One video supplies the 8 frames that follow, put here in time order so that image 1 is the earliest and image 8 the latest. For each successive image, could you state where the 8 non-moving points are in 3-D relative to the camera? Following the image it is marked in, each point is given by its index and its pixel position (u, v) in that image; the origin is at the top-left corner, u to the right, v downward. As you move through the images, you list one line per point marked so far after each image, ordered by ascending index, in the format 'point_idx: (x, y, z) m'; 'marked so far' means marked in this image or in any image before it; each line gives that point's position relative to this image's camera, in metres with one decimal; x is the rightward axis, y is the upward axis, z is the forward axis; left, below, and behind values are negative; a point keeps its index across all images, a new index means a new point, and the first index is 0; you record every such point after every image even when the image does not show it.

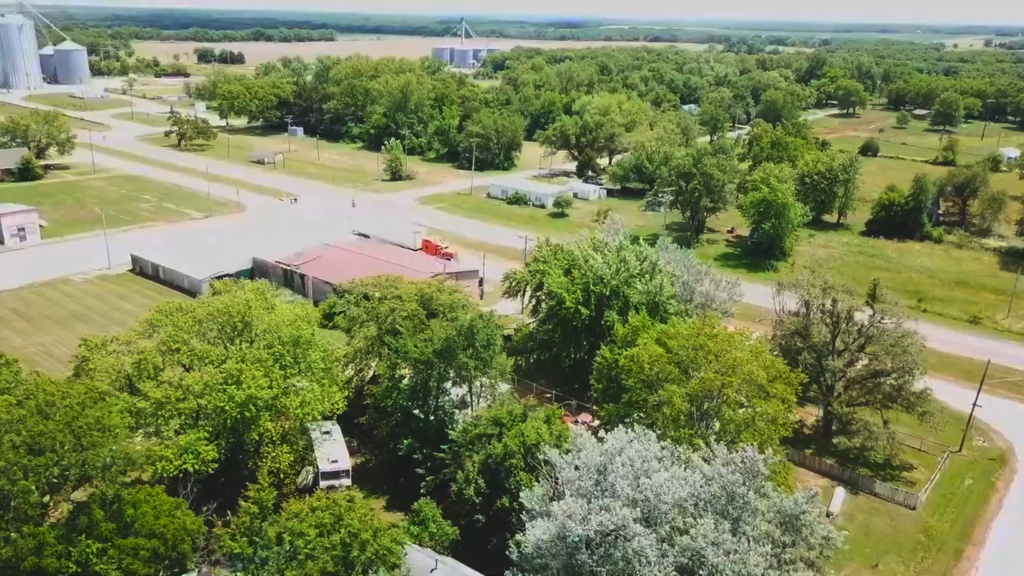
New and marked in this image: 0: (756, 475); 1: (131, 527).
0: (+5.3, -4.0, +17.8) m
1: (-8.5, -5.4, +18.4) m
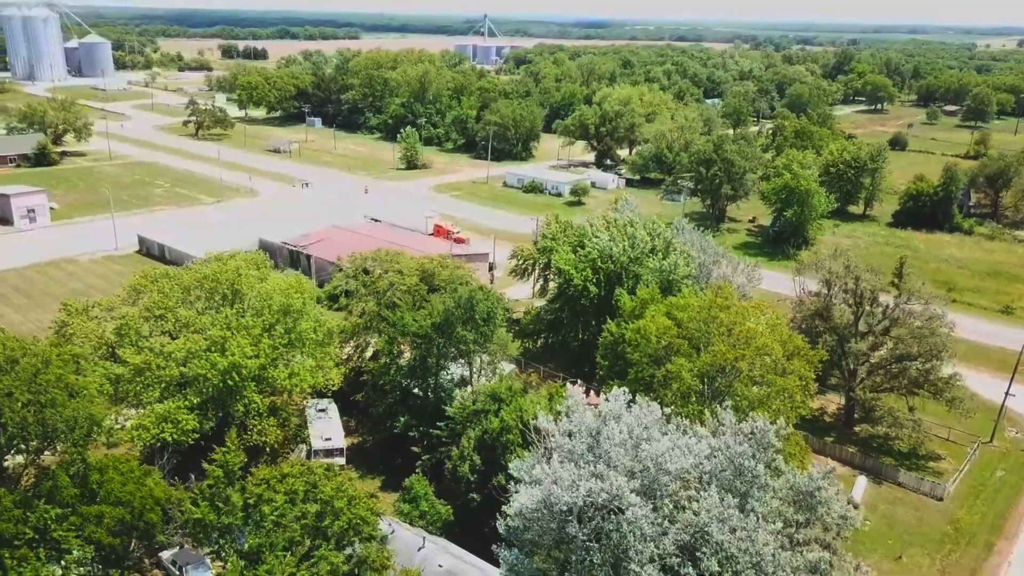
0: (+5.1, -3.1, +16.3) m
1: (-8.8, -4.3, +17.3) m
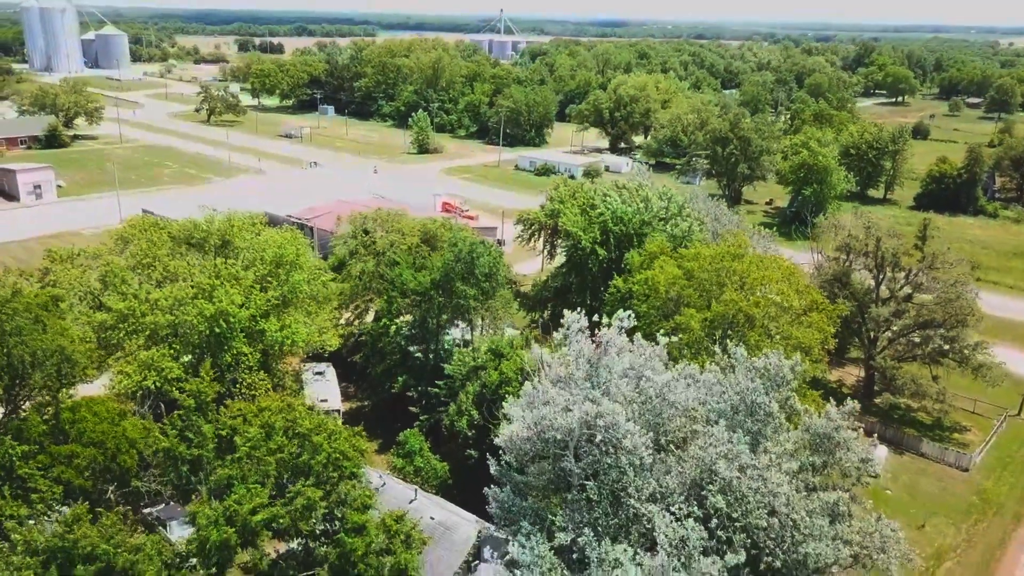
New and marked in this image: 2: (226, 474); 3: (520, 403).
0: (+4.9, -1.8, +15.1) m
1: (-8.9, -2.9, +16.3) m
2: (-4.7, -3.0, +13.6) m
3: (+0.1, -2.0, +14.7) m
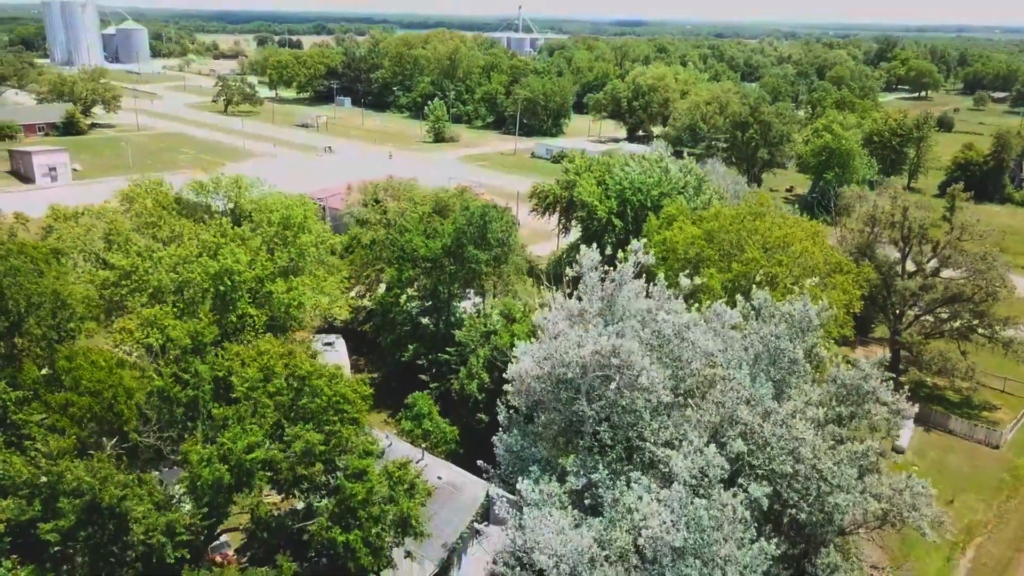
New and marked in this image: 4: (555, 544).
0: (+5.1, -0.8, +14.3) m
1: (-8.7, -1.8, +15.8) m
2: (-4.6, -2.0, +12.9) m
3: (+0.3, -1.0, +14.0) m
4: (+0.5, -3.1, +10.3) m
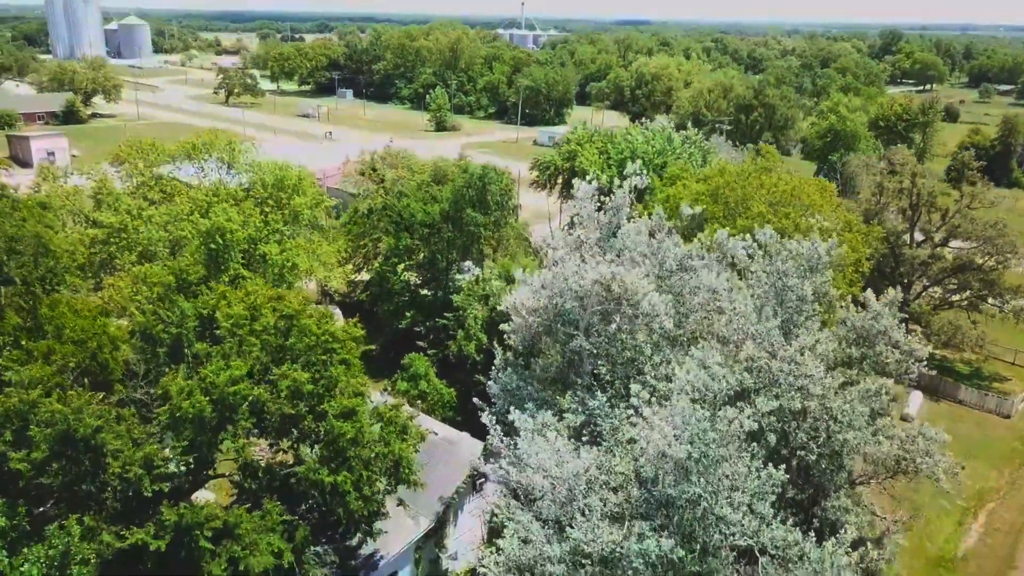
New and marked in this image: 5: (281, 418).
0: (+5.1, +0.3, +13.7) m
1: (-8.7, -0.8, +15.3) m
2: (-4.7, -0.9, +12.4) m
3: (+0.2, 0.0, +13.4) m
4: (+0.5, -2.1, +9.7) m
5: (-3.5, -2.0, +12.4) m
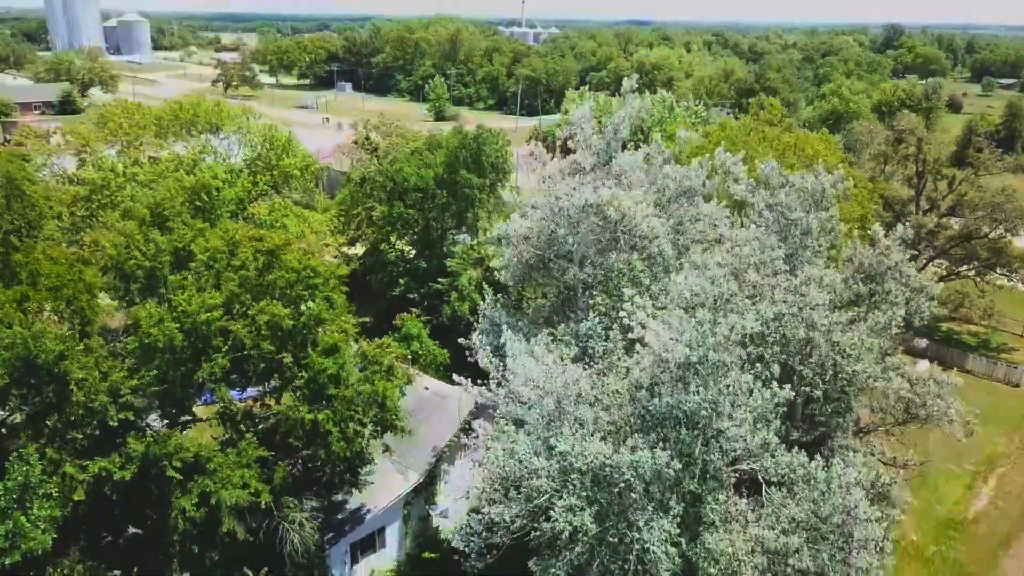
0: (+4.9, +1.3, +13.1) m
1: (-8.8, +0.2, +14.7) m
2: (-4.8, +0.1, +11.8) m
3: (+0.1, +1.1, +12.8) m
4: (+0.3, -1.1, +9.1) m
5: (-3.6, -0.9, +11.7) m
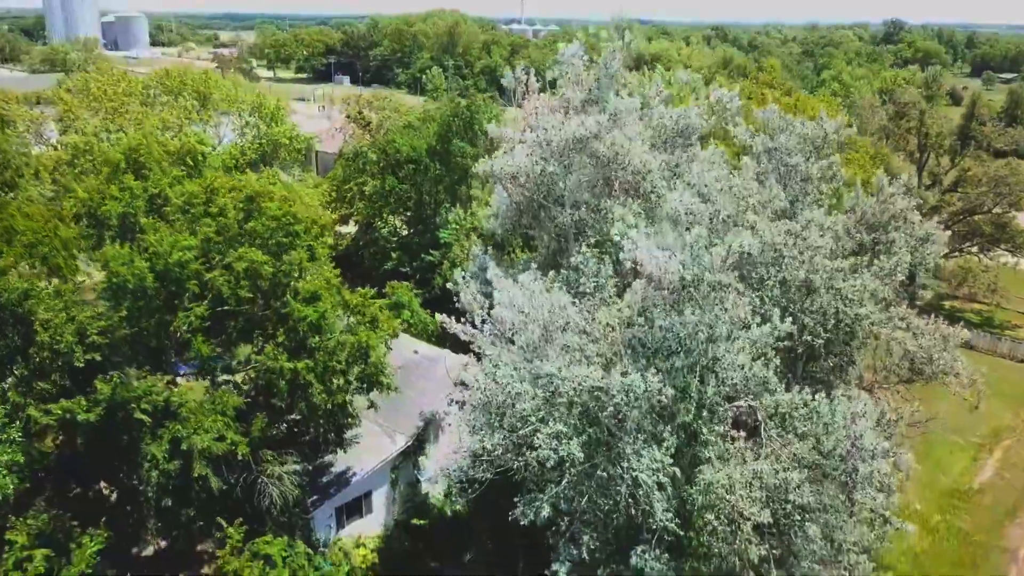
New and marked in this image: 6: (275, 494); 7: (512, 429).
0: (+4.8, +2.1, +12.6) m
1: (-9.0, +1.0, +14.2) m
2: (-5.0, +0.8, +11.3) m
3: (-0.1, +1.8, +12.3) m
4: (+0.2, -0.3, +8.6) m
5: (-3.8, -0.2, +11.3) m
6: (-3.2, -2.8, +11.0) m
7: (0.0, -1.4, +8.1) m
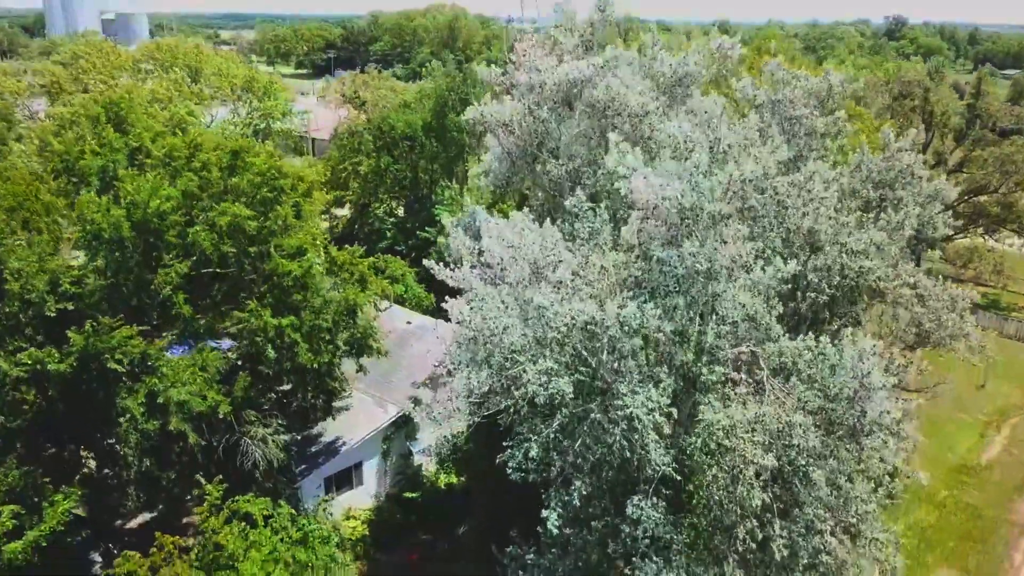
0: (+4.7, +2.7, +12.2) m
1: (-9.1, +1.6, +13.8) m
2: (-5.1, +1.4, +10.9) m
3: (-0.2, +2.4, +11.9) m
4: (+0.1, +0.3, +8.2) m
5: (-3.9, +0.4, +10.8) m
6: (-3.3, -2.2, +10.6) m
7: (-0.1, -0.8, +7.7) m
